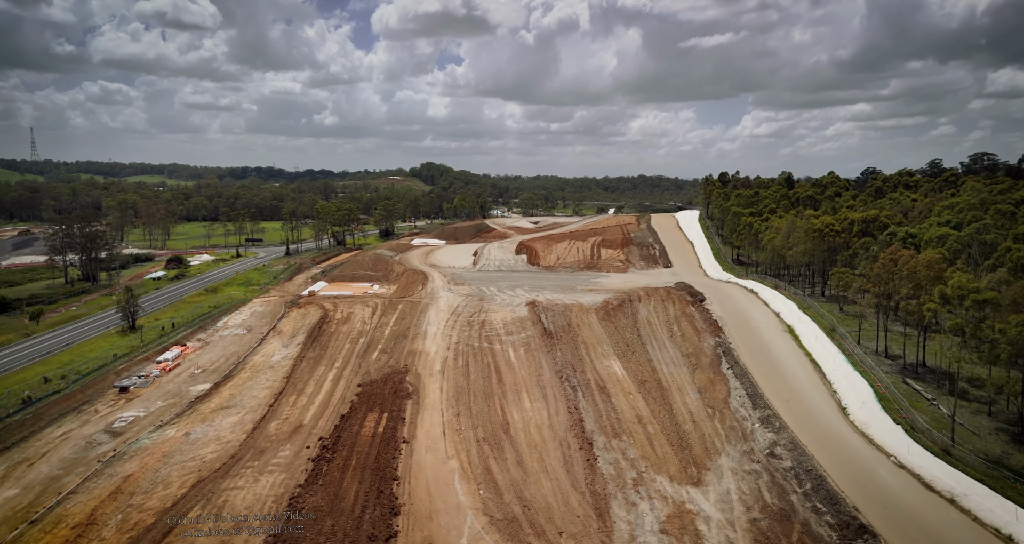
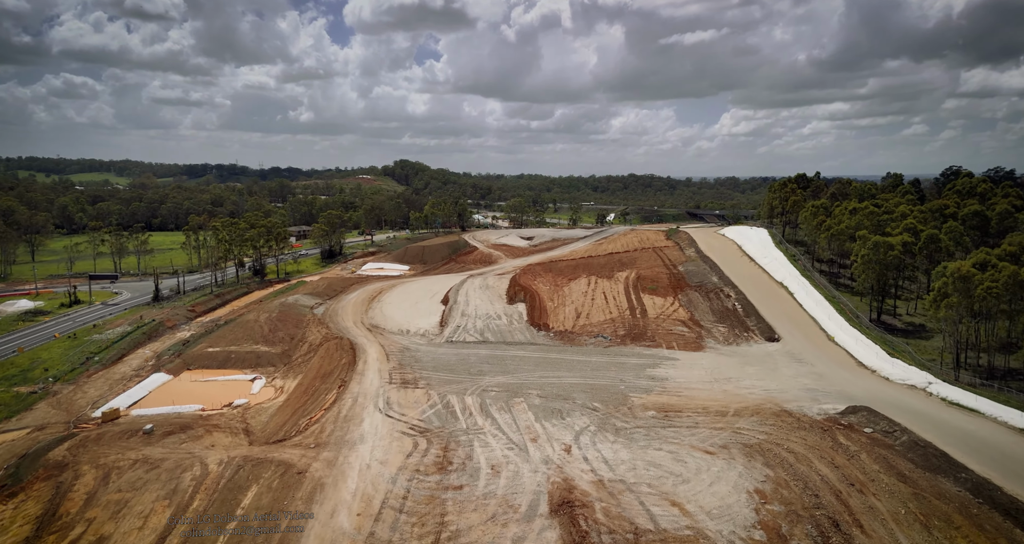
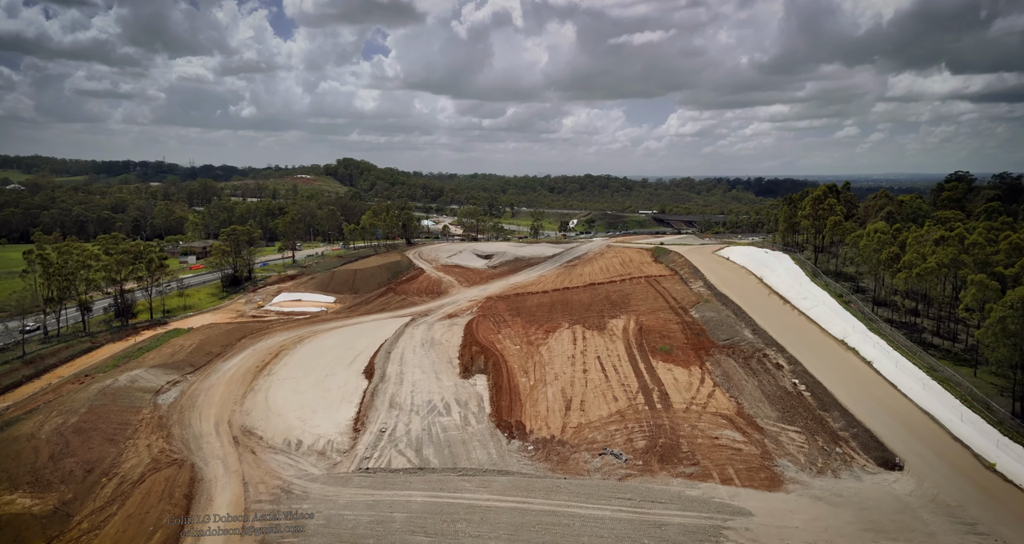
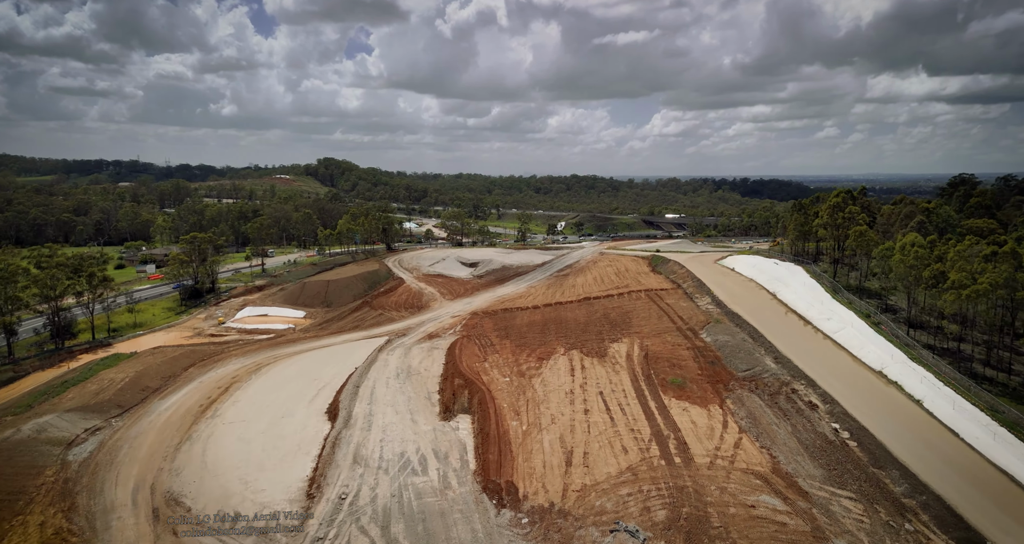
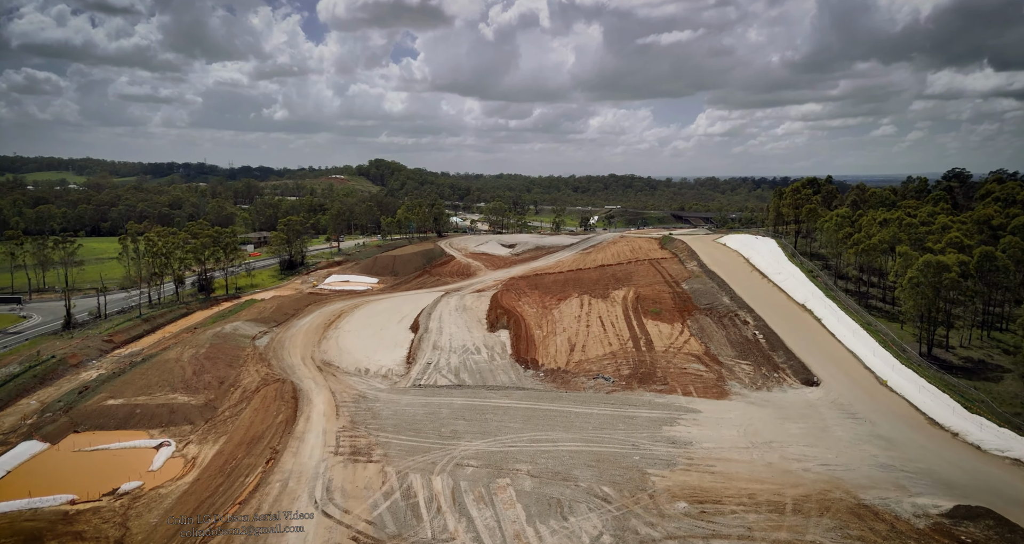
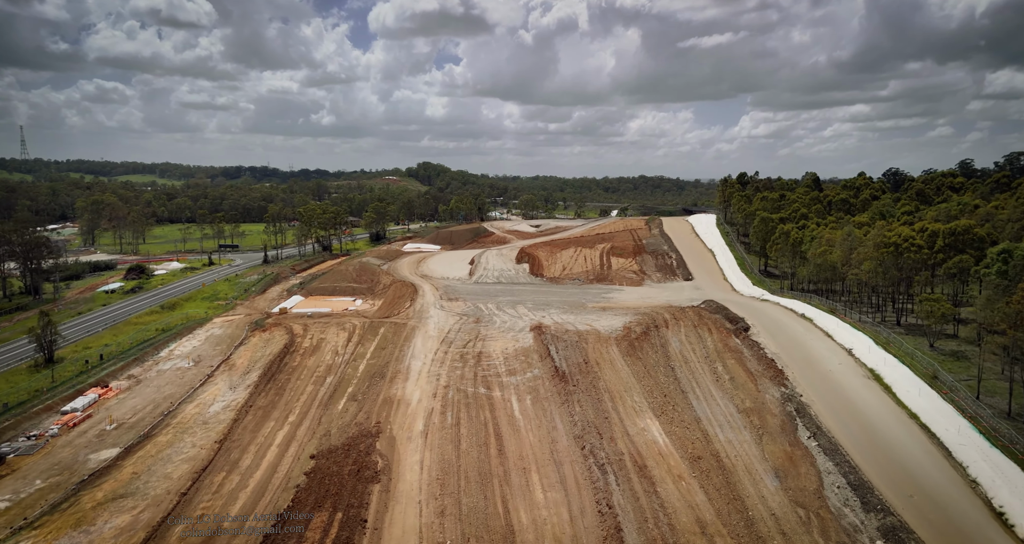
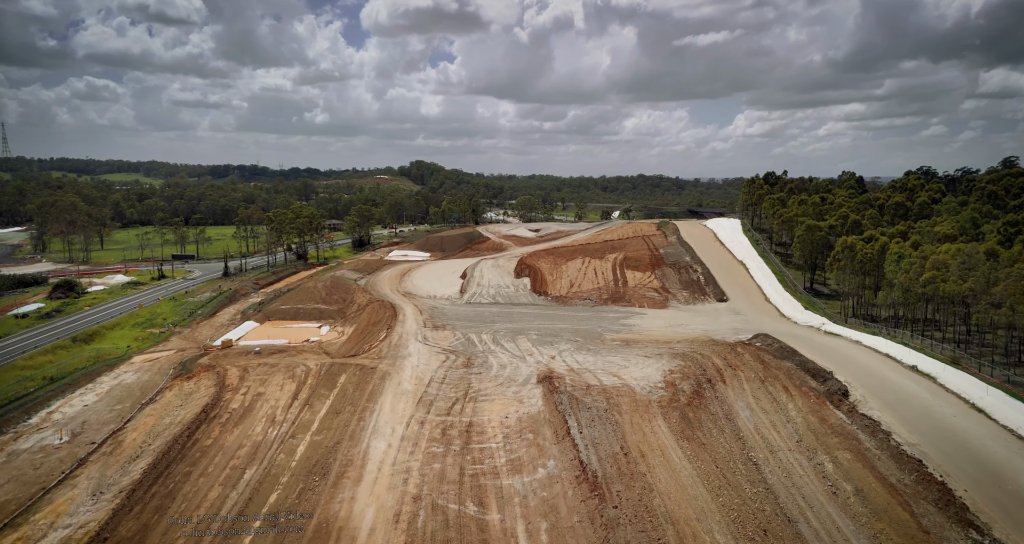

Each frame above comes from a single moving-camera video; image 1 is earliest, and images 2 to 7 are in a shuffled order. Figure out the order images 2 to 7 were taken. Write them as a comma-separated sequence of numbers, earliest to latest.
6, 7, 2, 5, 3, 4
